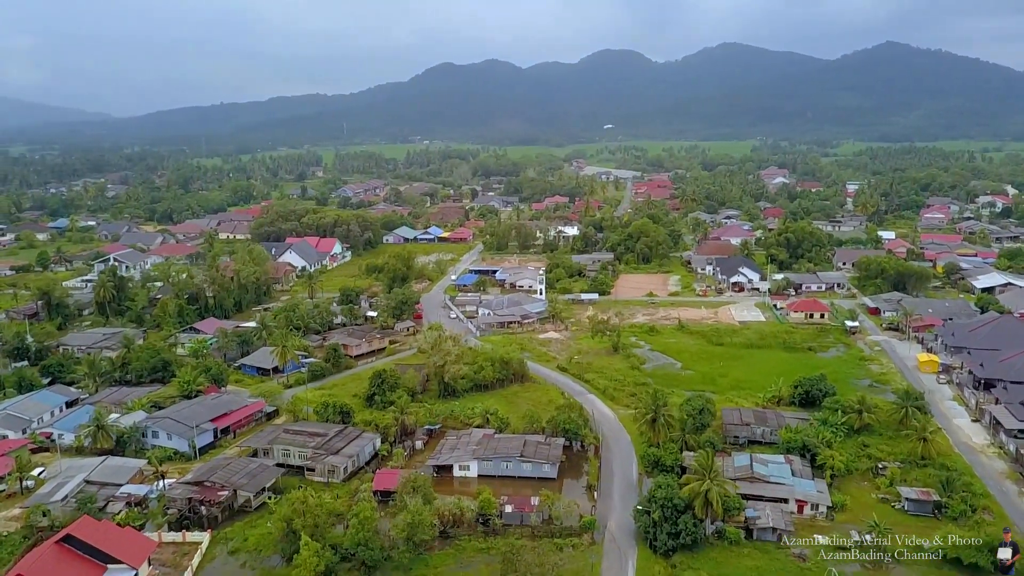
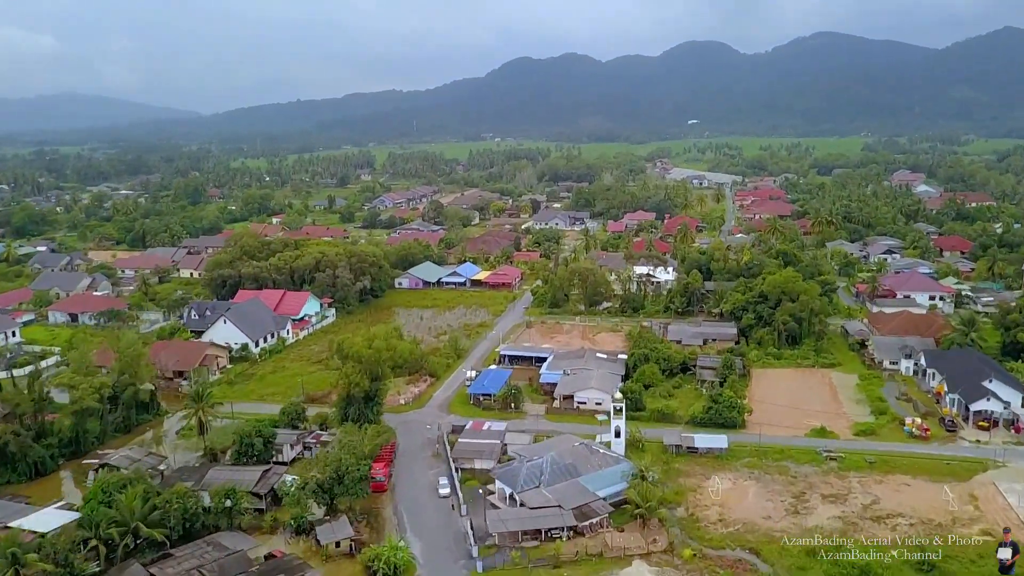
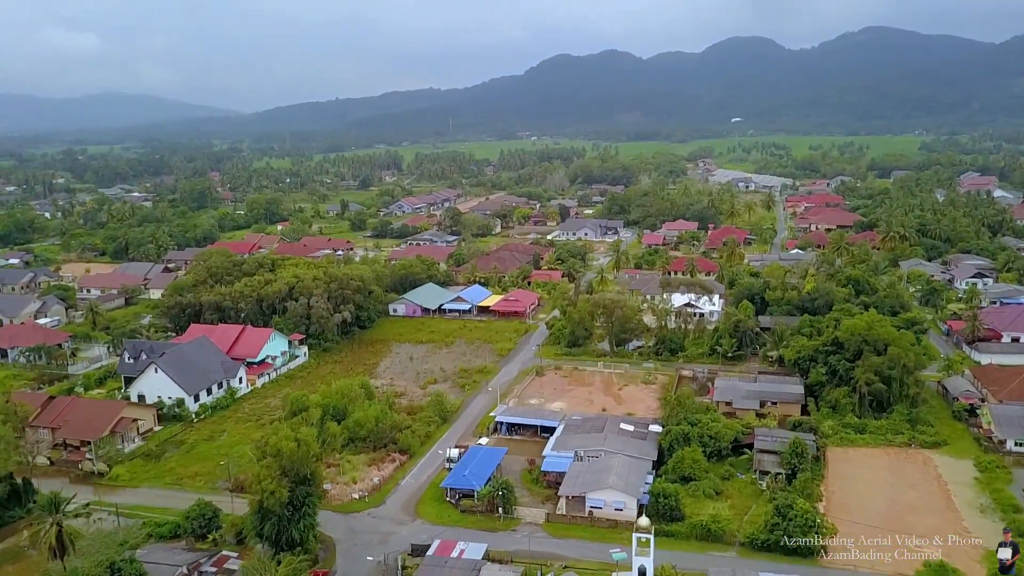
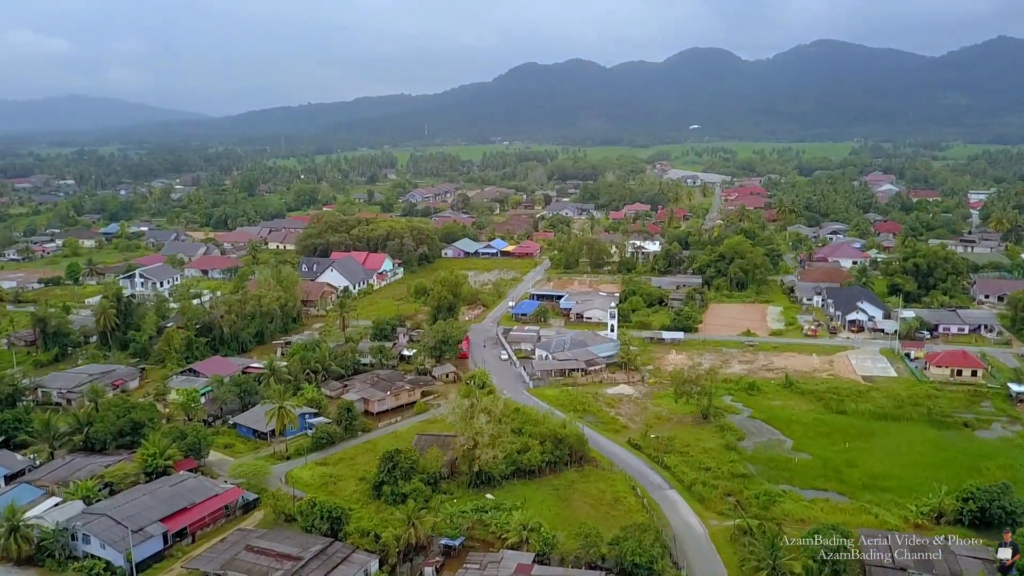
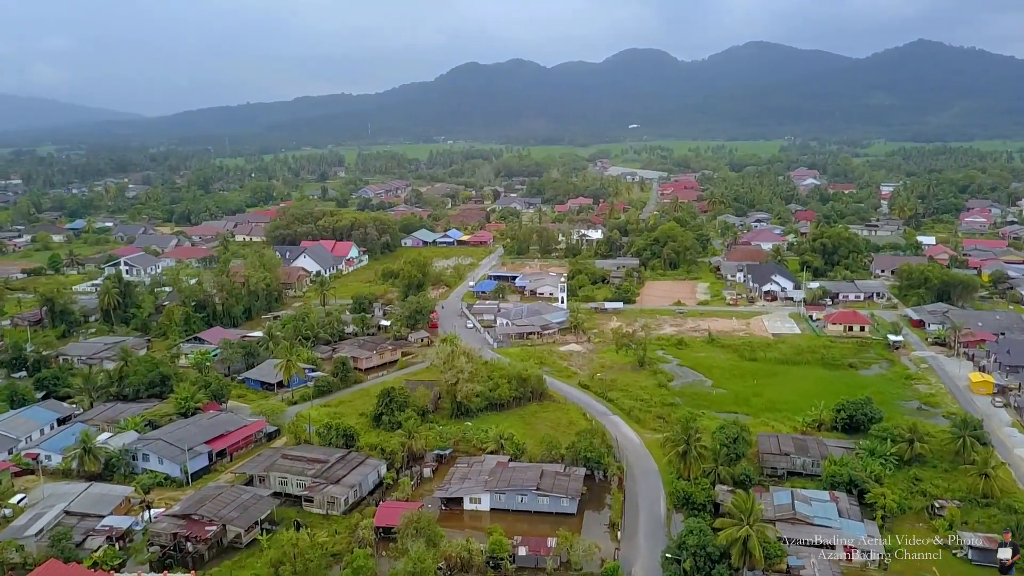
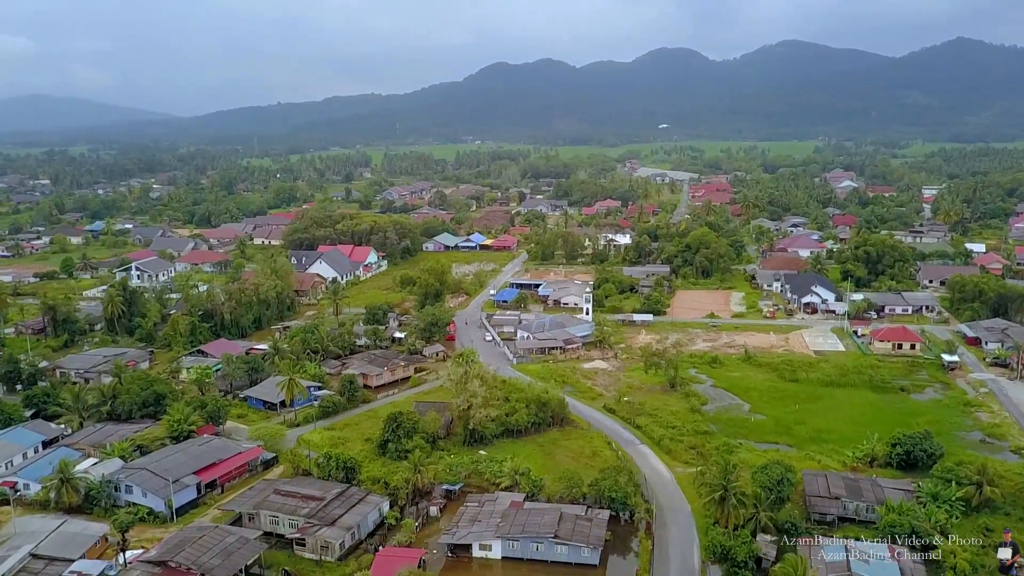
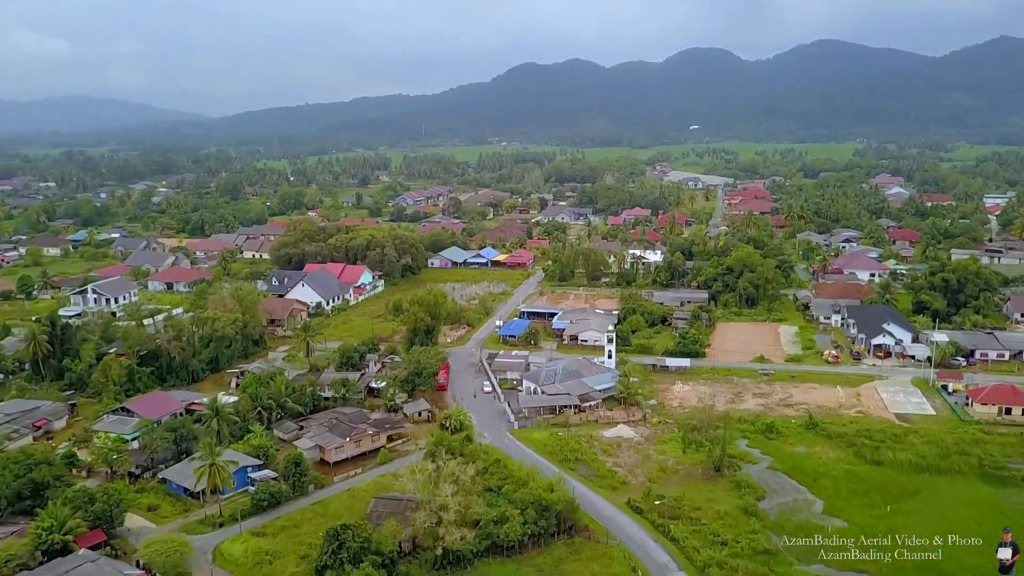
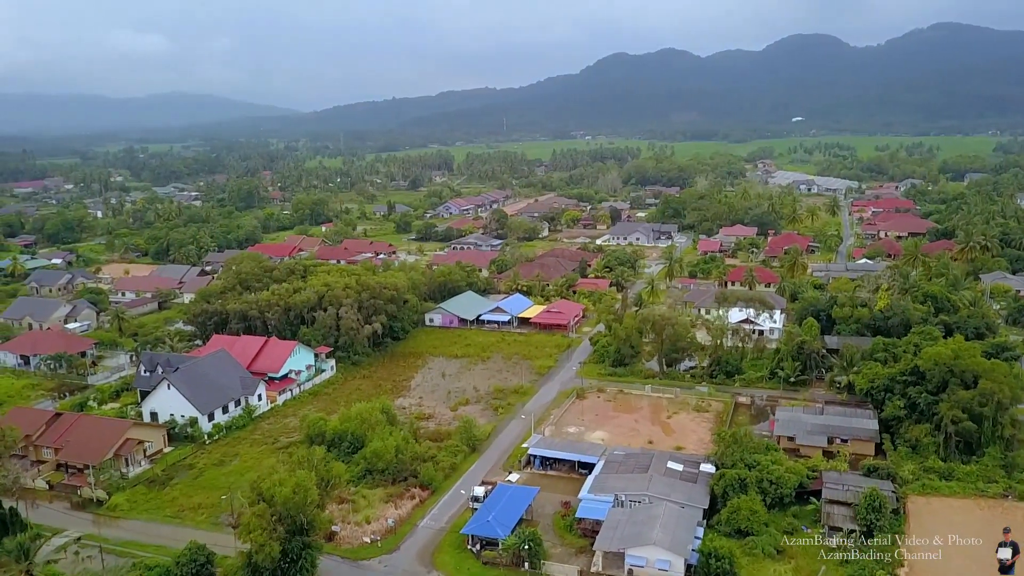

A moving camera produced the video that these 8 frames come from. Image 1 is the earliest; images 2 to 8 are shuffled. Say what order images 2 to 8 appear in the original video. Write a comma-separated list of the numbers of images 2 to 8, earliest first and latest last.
5, 6, 4, 7, 2, 3, 8
